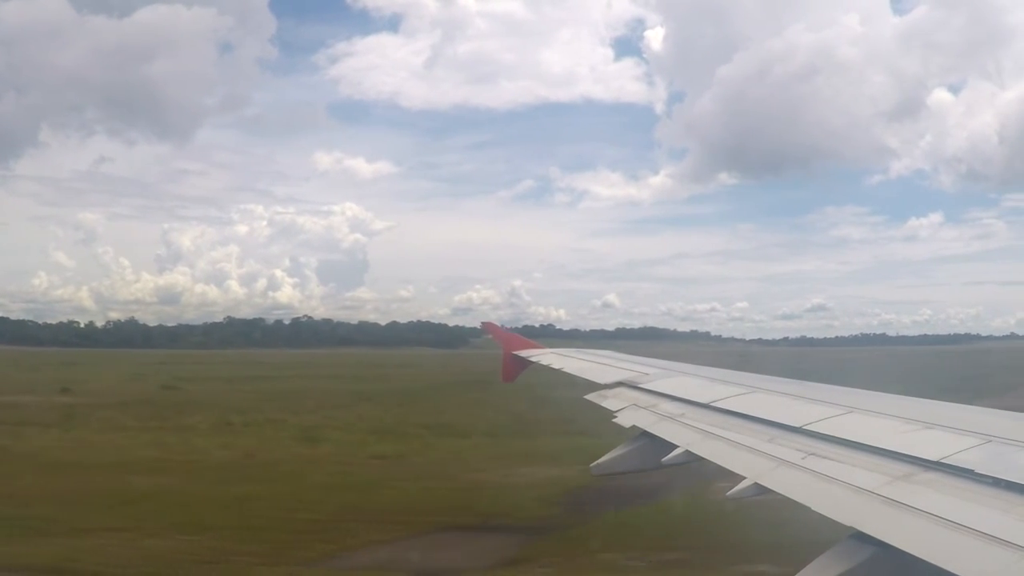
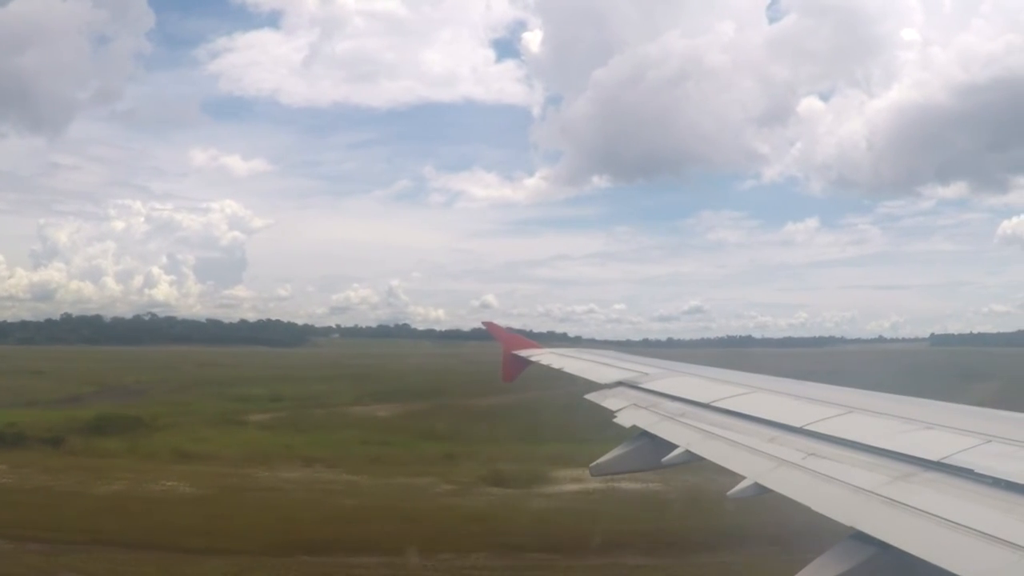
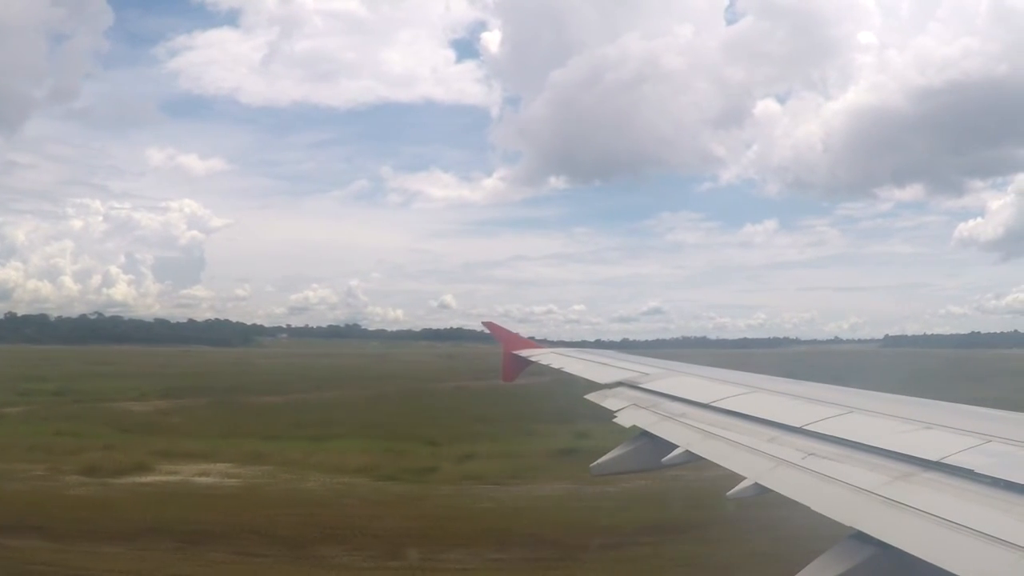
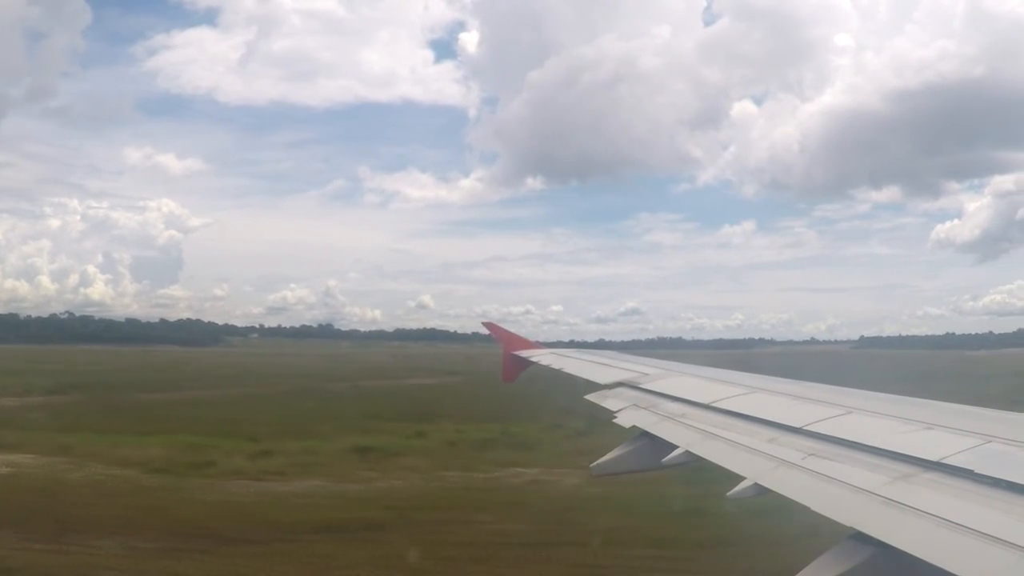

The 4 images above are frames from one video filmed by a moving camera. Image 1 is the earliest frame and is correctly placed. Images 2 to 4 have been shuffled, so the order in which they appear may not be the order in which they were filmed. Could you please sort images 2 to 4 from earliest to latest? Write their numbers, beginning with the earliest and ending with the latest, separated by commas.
2, 3, 4
